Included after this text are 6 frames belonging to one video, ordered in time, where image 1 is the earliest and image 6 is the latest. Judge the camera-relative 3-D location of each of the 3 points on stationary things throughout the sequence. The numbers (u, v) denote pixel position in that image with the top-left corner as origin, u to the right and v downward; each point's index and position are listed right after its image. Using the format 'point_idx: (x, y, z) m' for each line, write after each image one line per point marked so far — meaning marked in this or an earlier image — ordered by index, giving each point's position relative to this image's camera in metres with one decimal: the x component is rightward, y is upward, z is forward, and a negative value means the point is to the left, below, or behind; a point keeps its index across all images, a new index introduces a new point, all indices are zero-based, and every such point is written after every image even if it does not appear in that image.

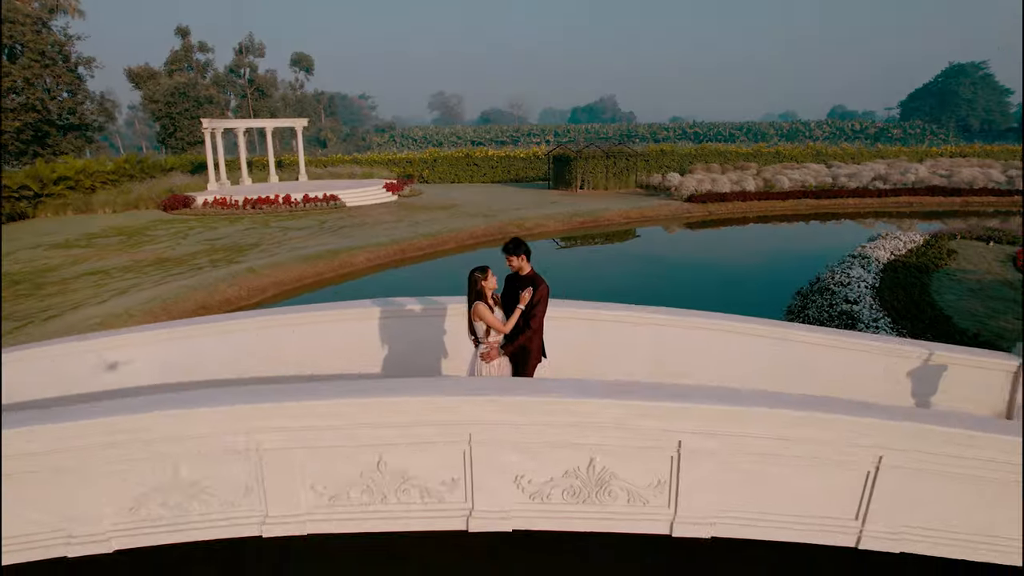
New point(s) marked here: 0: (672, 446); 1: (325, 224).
0: (+0.9, -0.9, +3.4) m
1: (-5.7, +2.0, +18.8) m
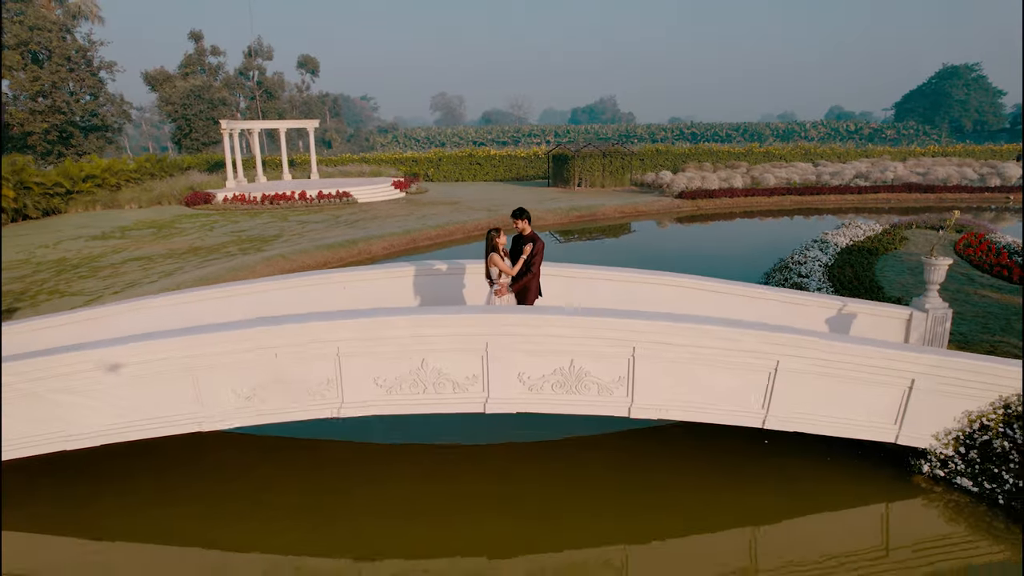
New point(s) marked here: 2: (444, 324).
0: (+0.9, -0.5, +4.8) m
1: (-5.6, +2.3, +20.2) m
2: (-0.5, -0.3, +4.8) m
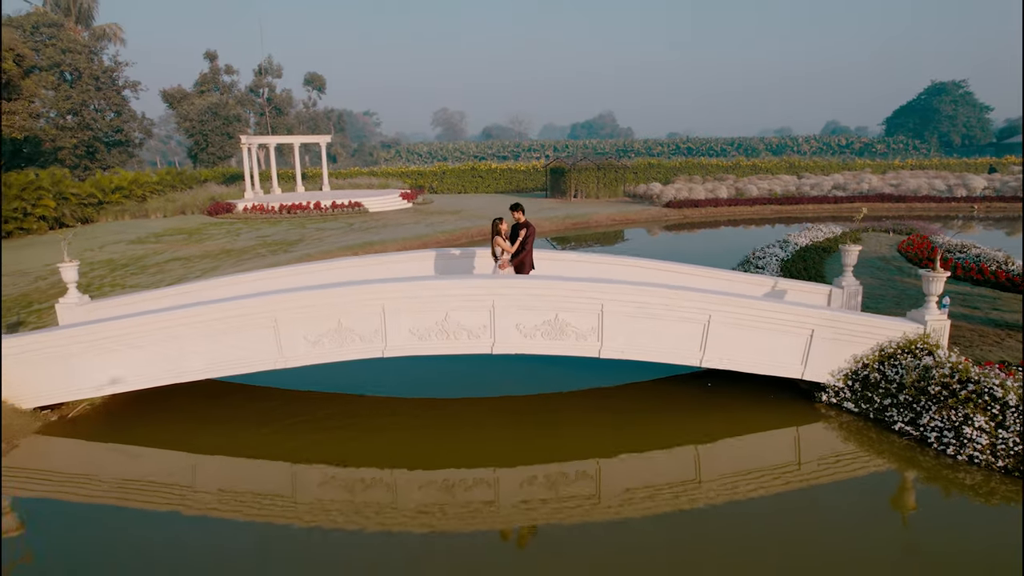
0: (+0.9, -0.2, +6.5) m
1: (-5.6, +2.2, +22.0) m
2: (-0.5, 0.0, +6.5) m
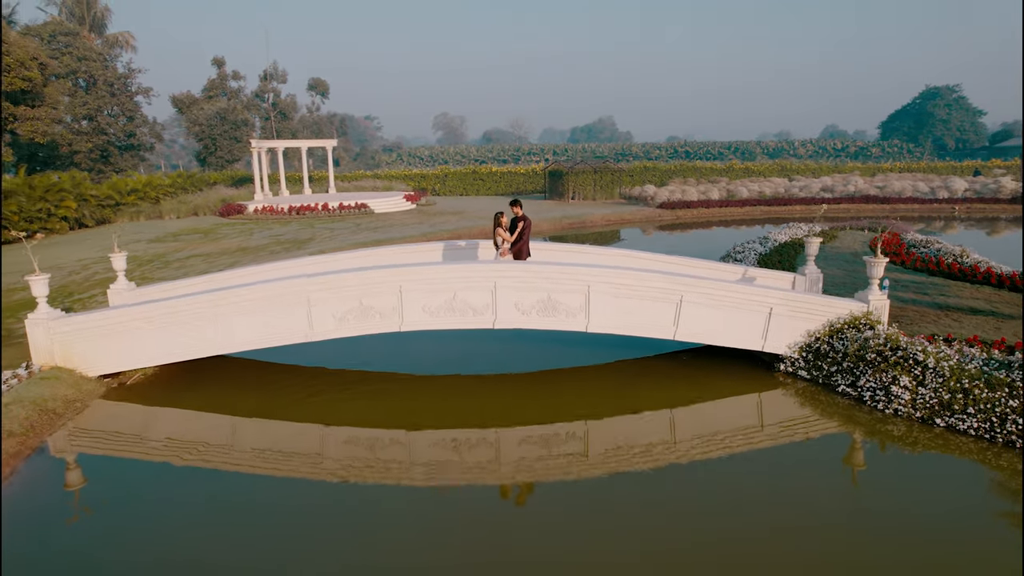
0: (+0.9, 0.0, +7.6) m
1: (-5.6, +2.3, +23.0) m
2: (-0.5, +0.2, +7.5) m
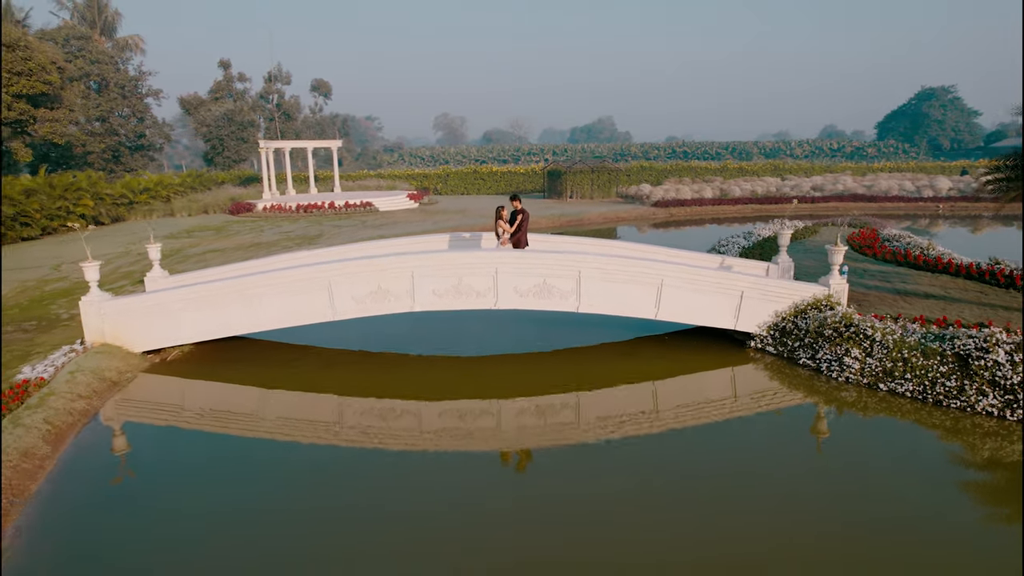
0: (+0.9, +0.2, +8.5) m
1: (-5.6, +2.5, +24.0) m
2: (-0.5, +0.4, +8.5) m
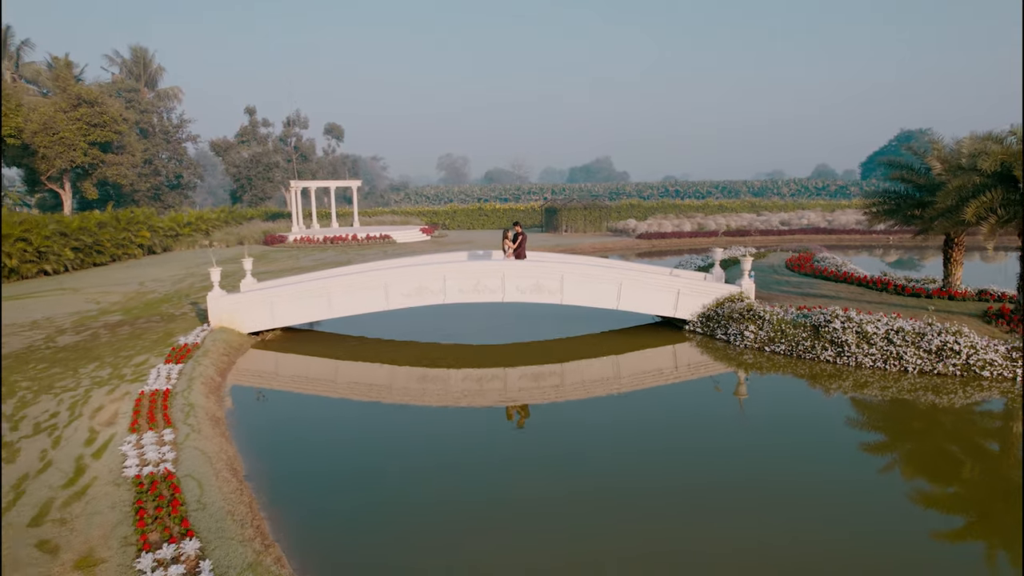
0: (+0.9, +0.2, +12.0) m
1: (-5.6, +1.6, +27.5) m
2: (-0.5, +0.4, +11.9) m
